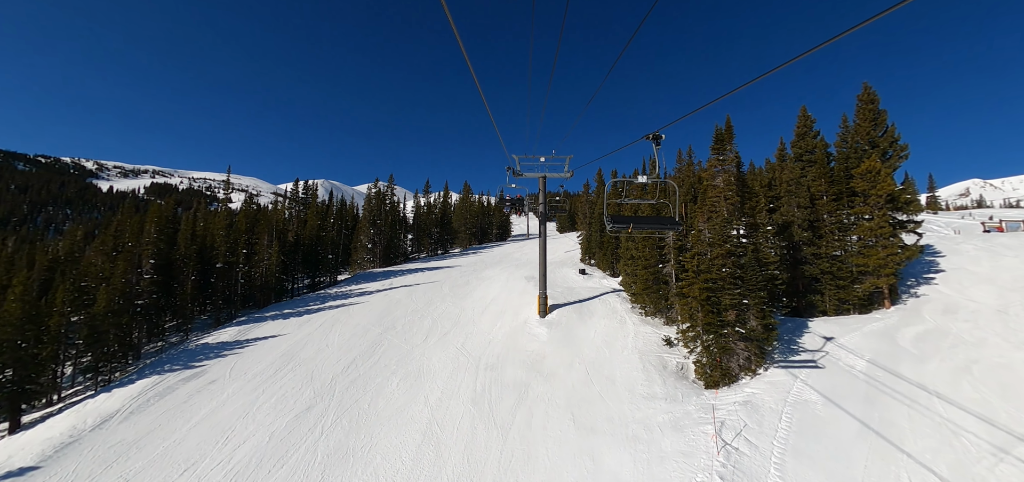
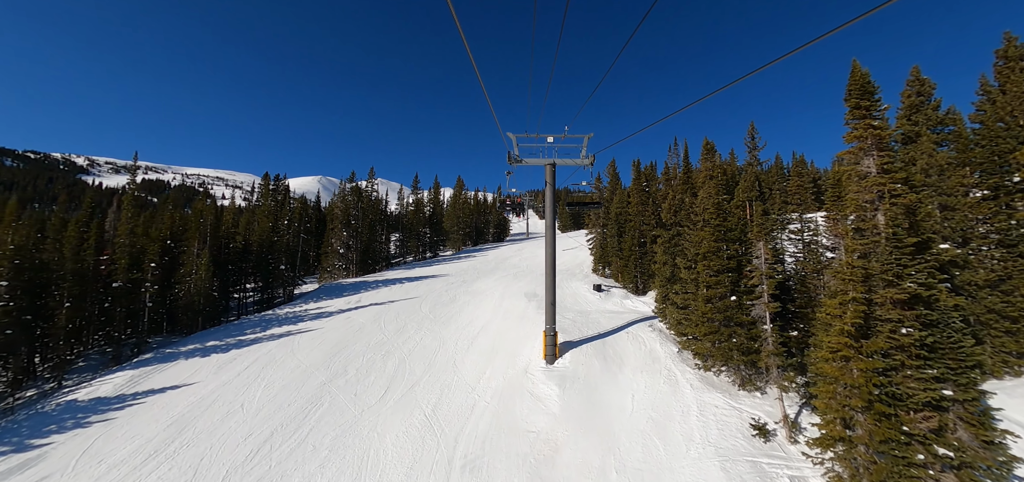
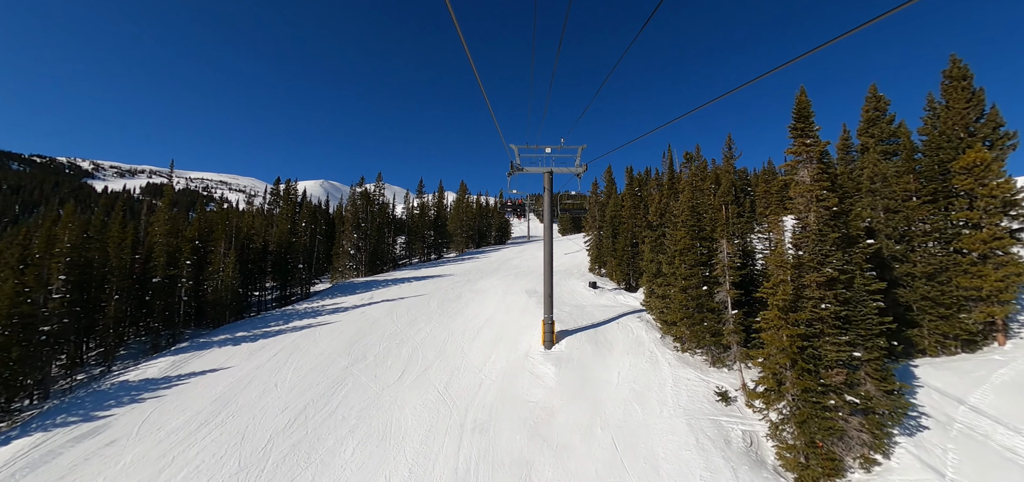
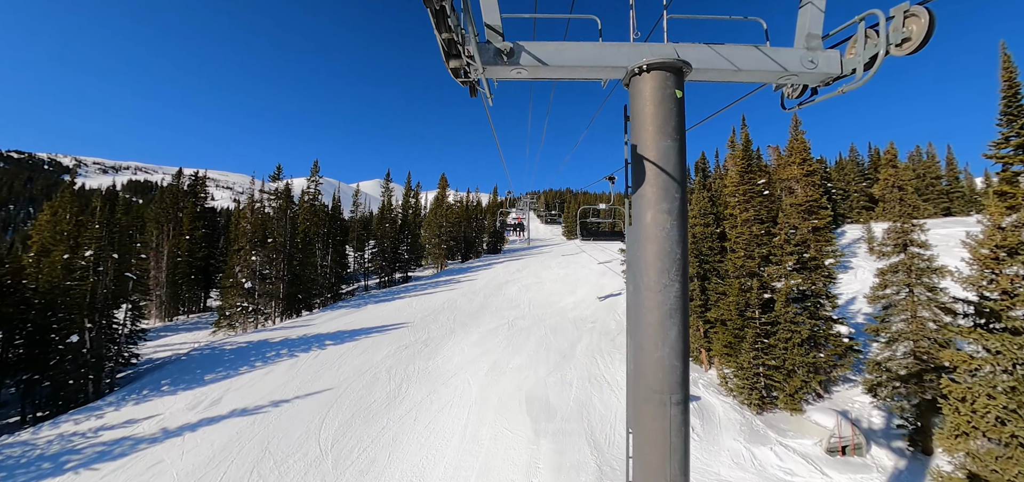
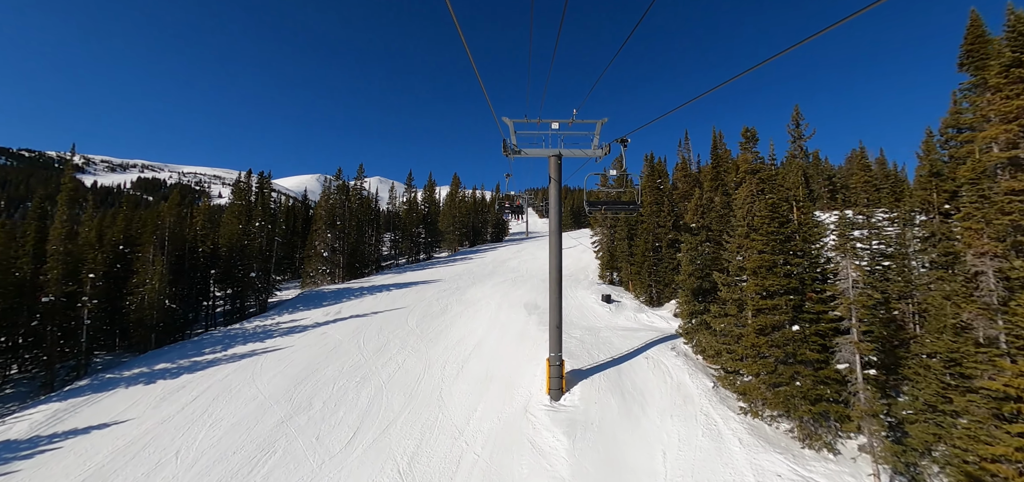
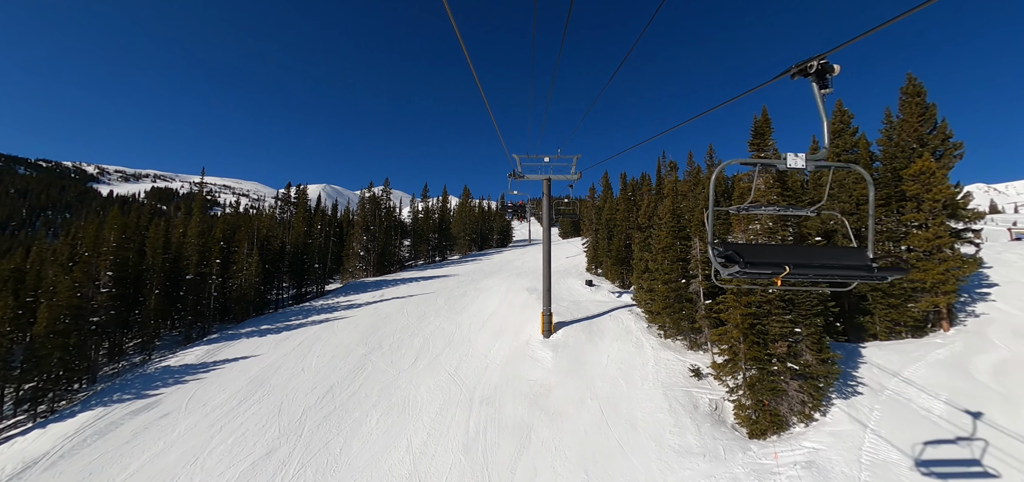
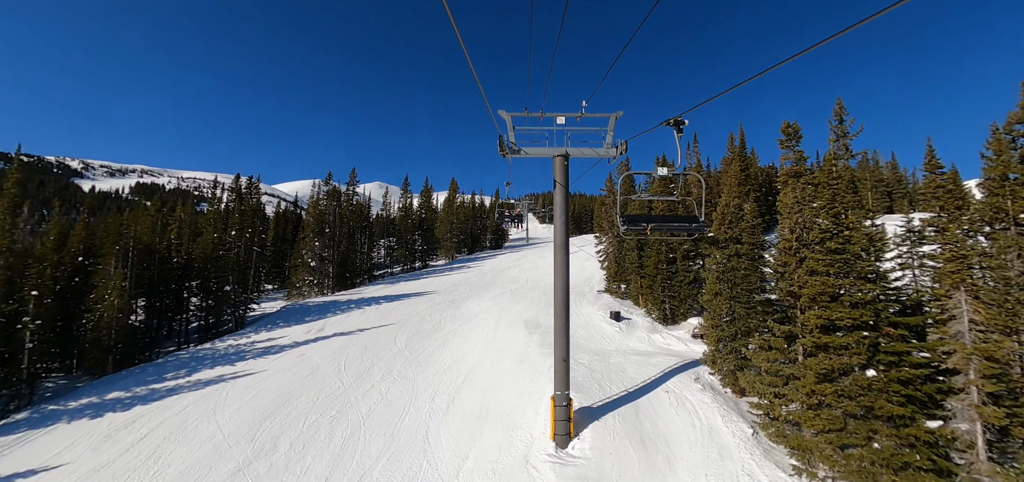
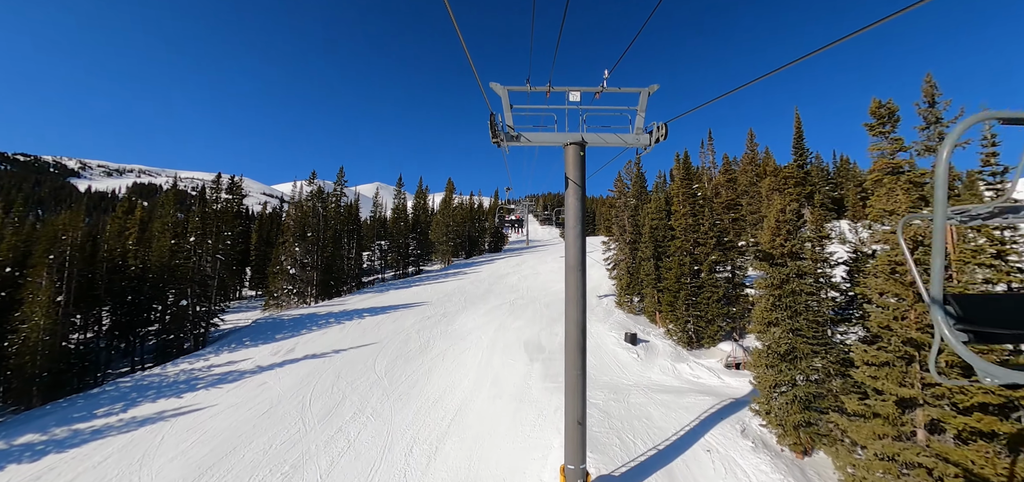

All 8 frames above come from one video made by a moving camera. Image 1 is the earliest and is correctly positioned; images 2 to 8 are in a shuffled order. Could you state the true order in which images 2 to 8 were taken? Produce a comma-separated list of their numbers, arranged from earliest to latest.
6, 3, 2, 5, 7, 8, 4
